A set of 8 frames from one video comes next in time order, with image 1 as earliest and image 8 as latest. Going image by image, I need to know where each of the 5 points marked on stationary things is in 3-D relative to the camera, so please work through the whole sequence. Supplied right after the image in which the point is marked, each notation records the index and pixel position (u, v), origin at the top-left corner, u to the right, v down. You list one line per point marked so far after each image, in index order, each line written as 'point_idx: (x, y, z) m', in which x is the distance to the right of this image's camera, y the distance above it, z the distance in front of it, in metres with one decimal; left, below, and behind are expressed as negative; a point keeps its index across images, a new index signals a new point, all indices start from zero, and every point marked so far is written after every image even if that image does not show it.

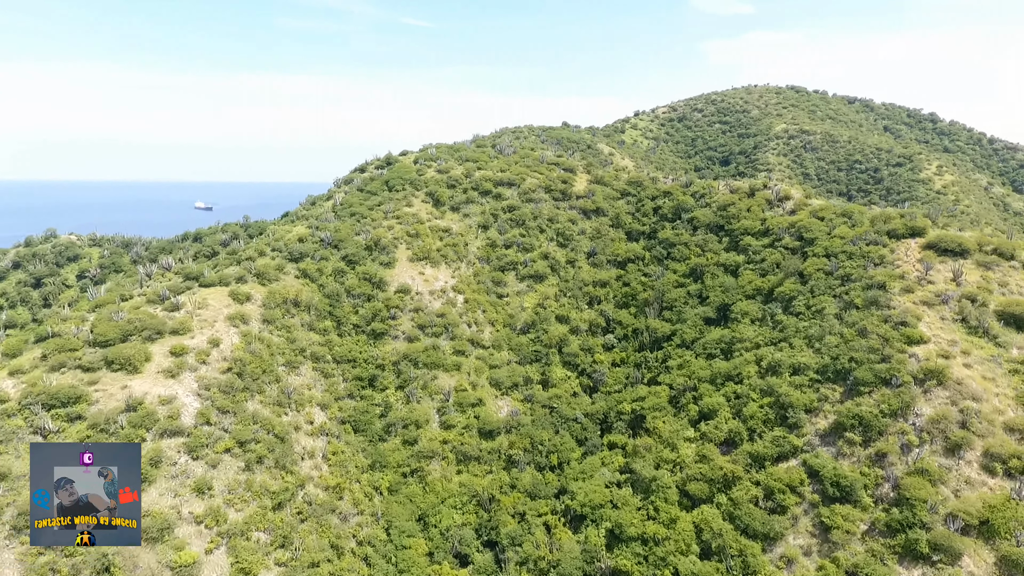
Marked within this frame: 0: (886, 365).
0: (+11.5, -2.4, +19.5) m
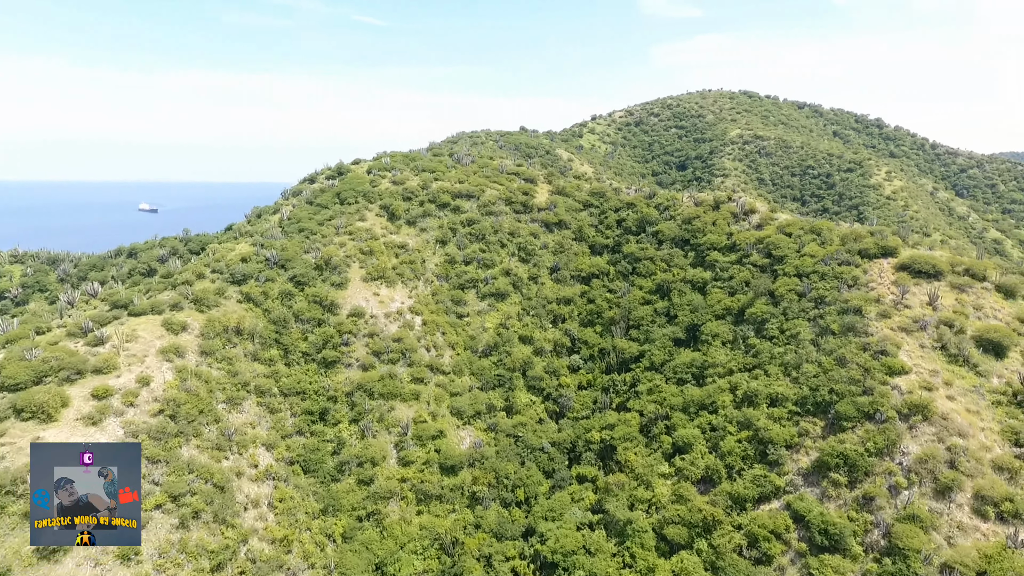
0: (+10.5, -3.3, +18.6) m
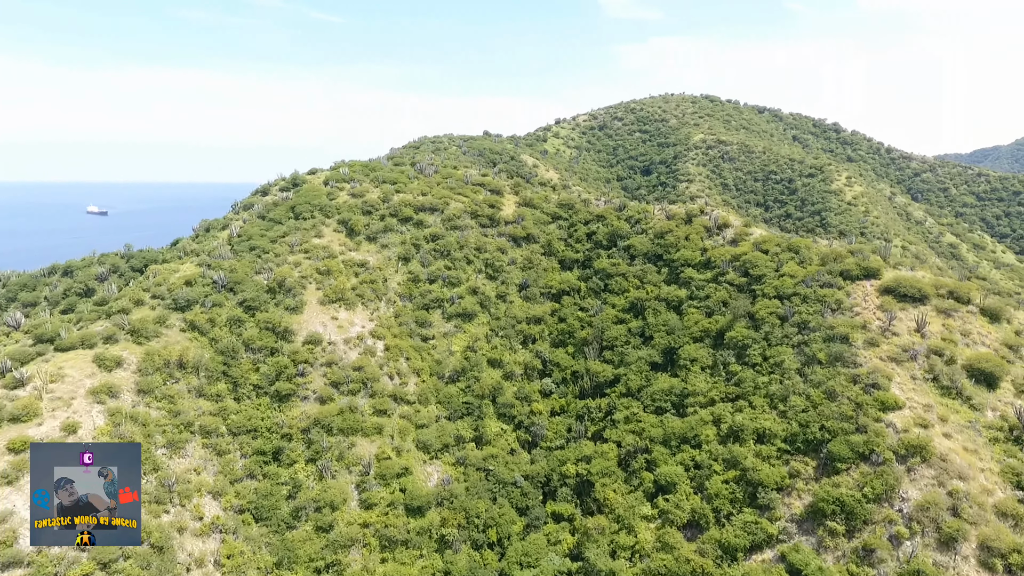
0: (+9.8, -4.2, +17.6) m
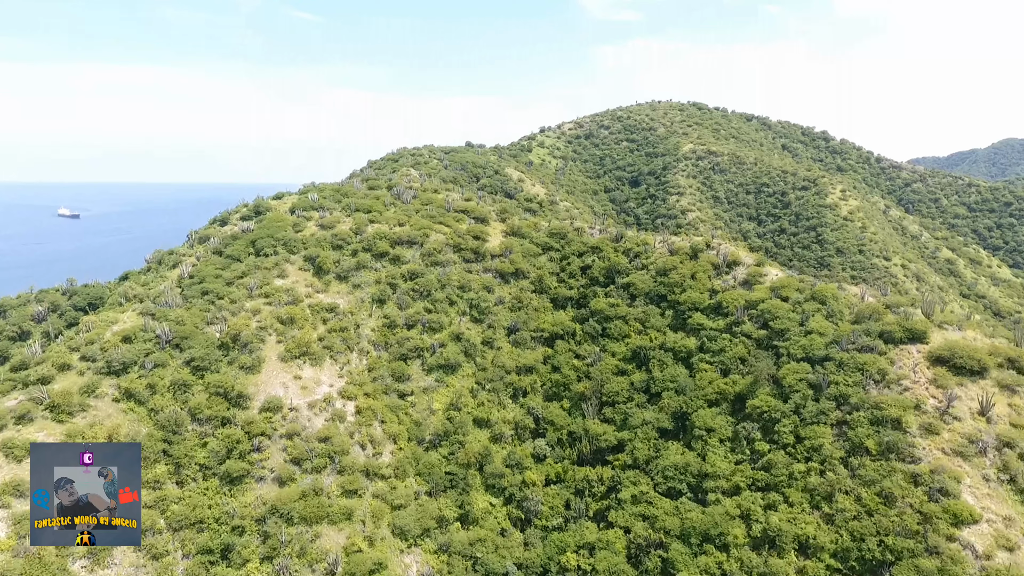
0: (+9.7, -6.3, +14.4) m
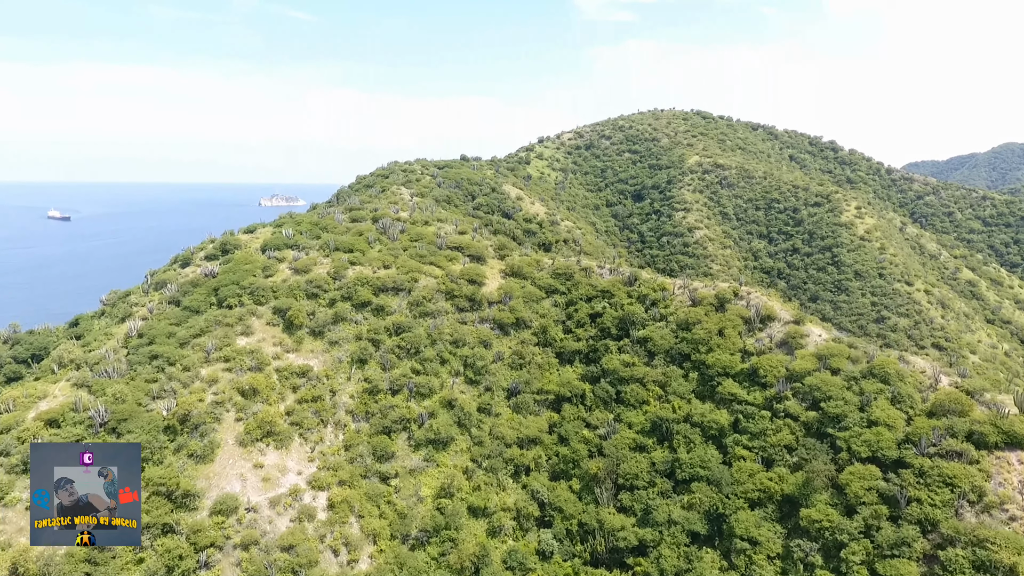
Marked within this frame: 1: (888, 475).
0: (+9.8, -8.7, +10.5) m
1: (+10.3, -5.1, +17.5) m
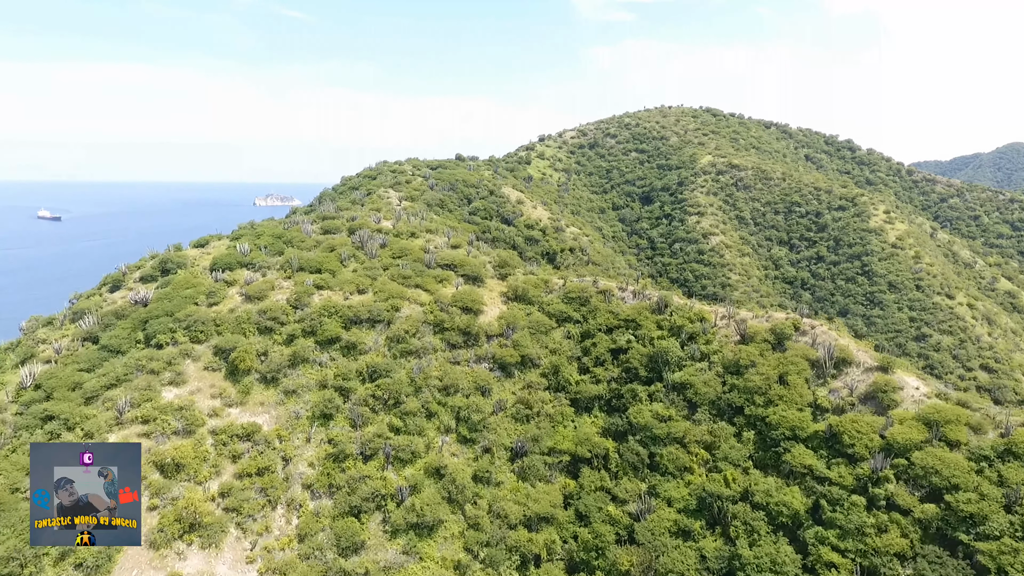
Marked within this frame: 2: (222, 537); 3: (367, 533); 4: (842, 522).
0: (+10.0, -9.9, +4.9) m
1: (+10.5, -6.2, +11.9) m
2: (-7.7, -6.6, +16.9) m
3: (-4.3, -7.2, +18.7) m
4: (+8.5, -6.0, +16.2) m
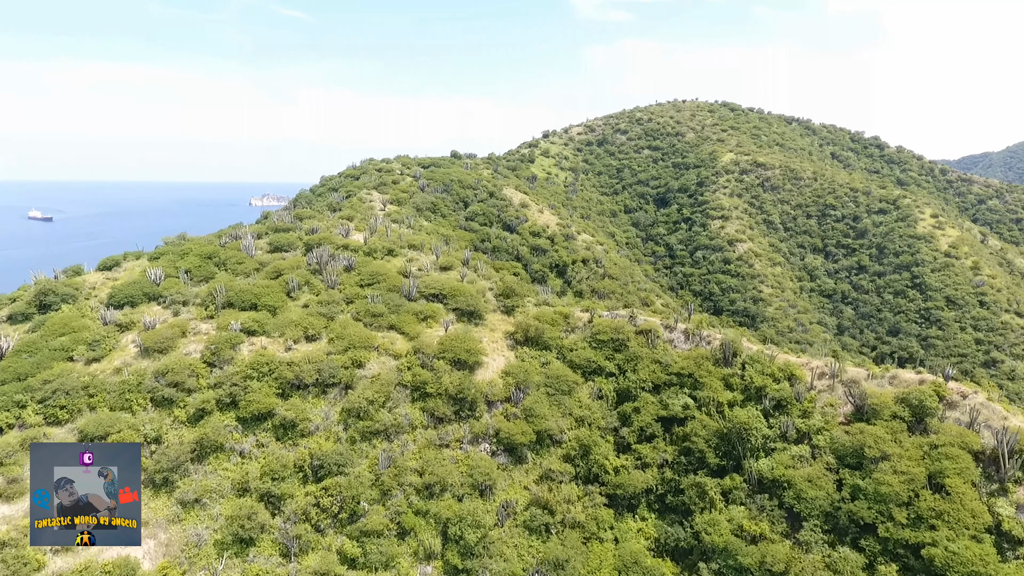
0: (+10.4, -11.1, -2.2) m
1: (+10.8, -7.5, +4.8) m
2: (-7.4, -7.9, +9.8) m
3: (-4.0, -8.4, +11.6) m
4: (+8.8, -7.2, +9.1) m
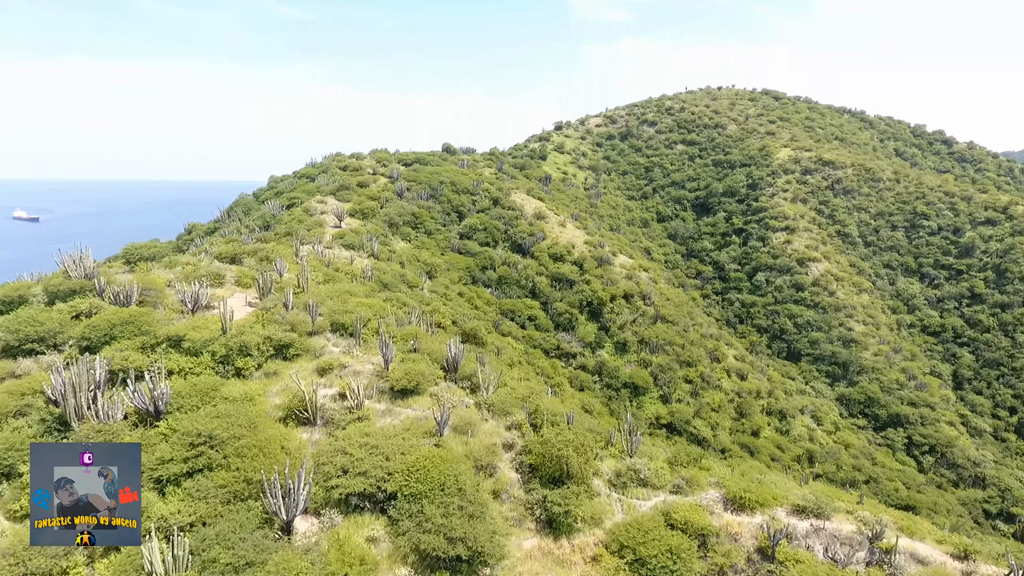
0: (+11.1, -13.5, -15.0) m
1: (+11.6, -9.8, -8.0) m
2: (-6.7, -10.2, -3.0) m
3: (-3.3, -10.8, -1.2) m
4: (+9.5, -9.6, -3.7) m
